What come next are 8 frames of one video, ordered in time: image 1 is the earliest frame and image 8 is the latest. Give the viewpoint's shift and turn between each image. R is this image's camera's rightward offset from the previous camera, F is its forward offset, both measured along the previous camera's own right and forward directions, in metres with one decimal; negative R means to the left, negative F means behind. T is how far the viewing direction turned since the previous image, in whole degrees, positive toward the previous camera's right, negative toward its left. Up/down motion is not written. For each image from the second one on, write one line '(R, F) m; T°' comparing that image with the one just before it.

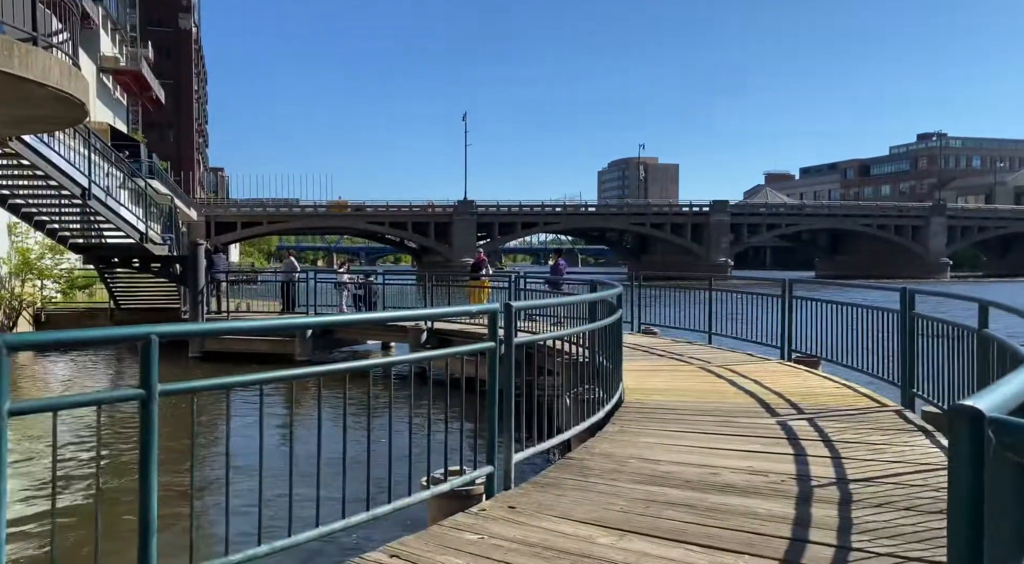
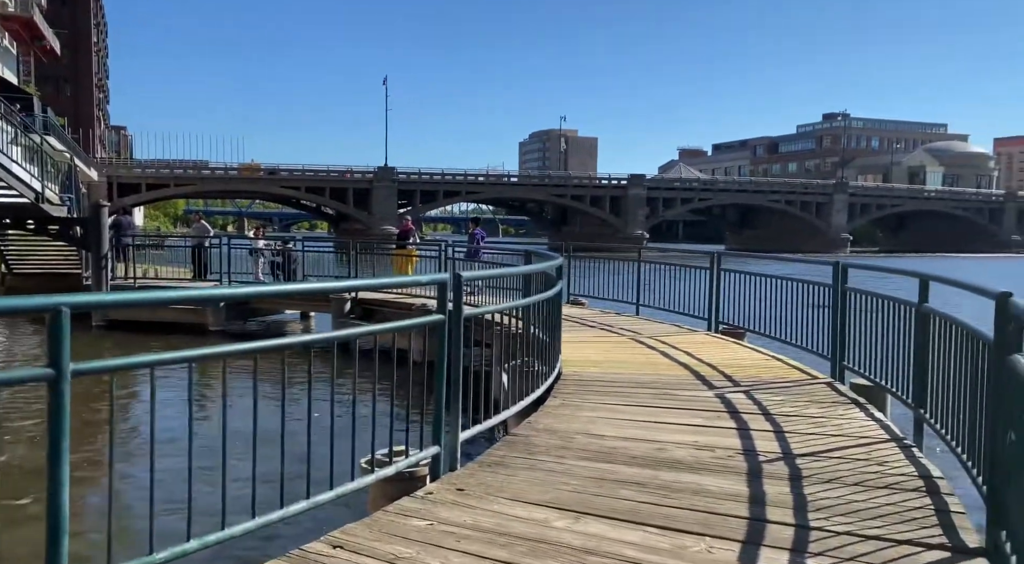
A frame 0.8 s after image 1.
(-0.2, +0.4) m; +6°
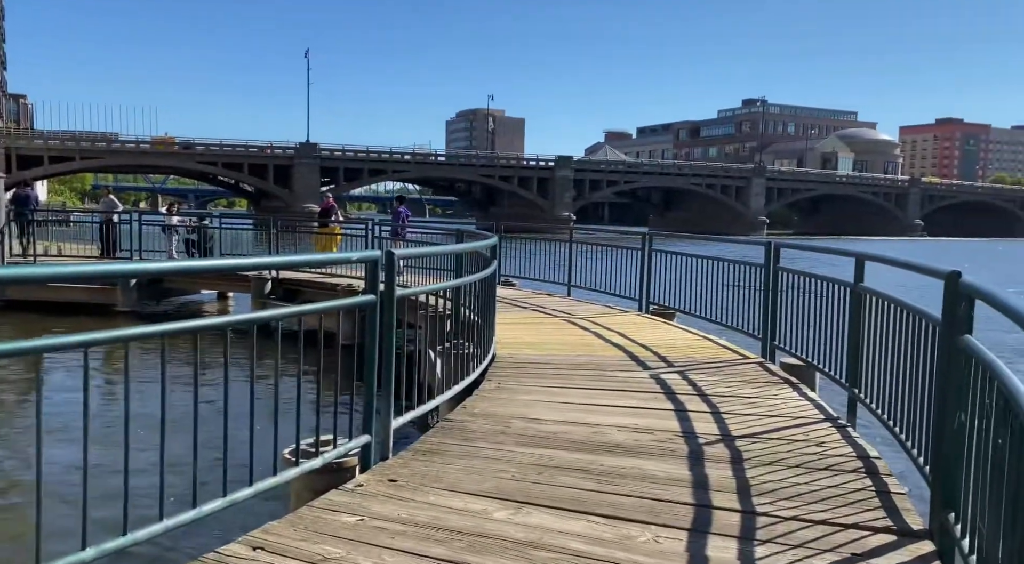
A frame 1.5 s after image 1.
(-0.1, +0.3) m; +5°
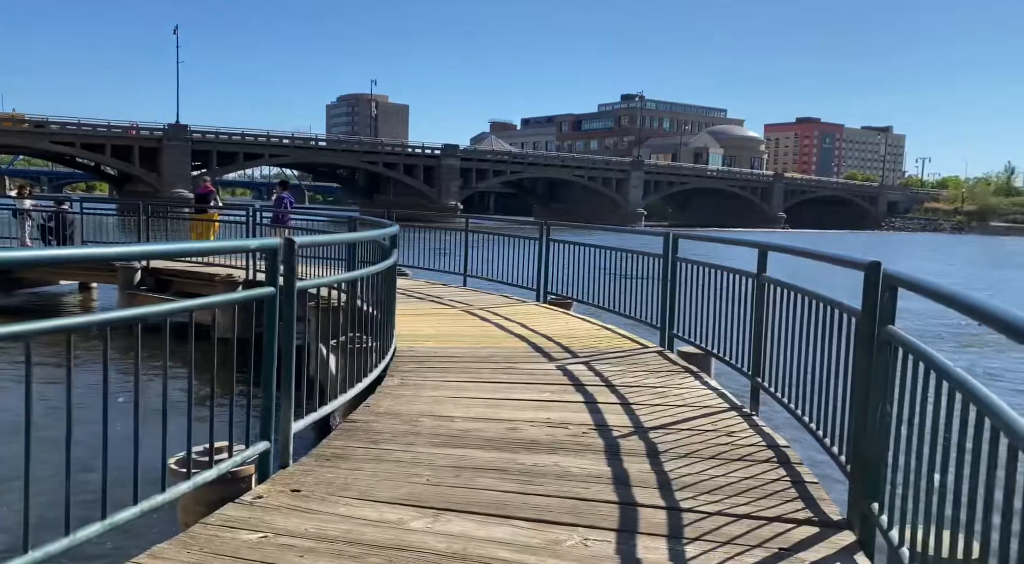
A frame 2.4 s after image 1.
(-0.2, +0.3) m; +8°
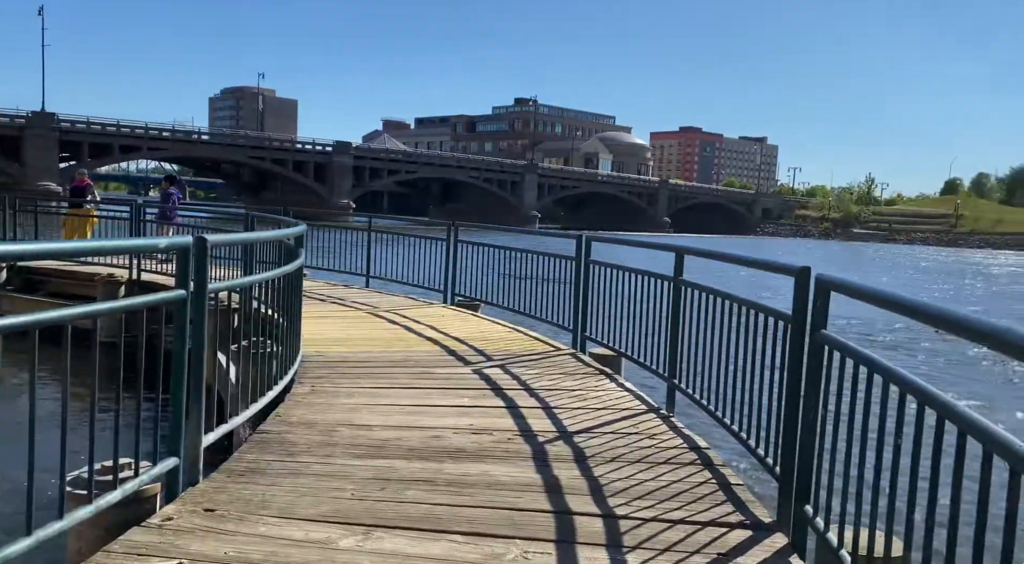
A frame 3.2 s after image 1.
(-0.2, +0.2) m; +7°
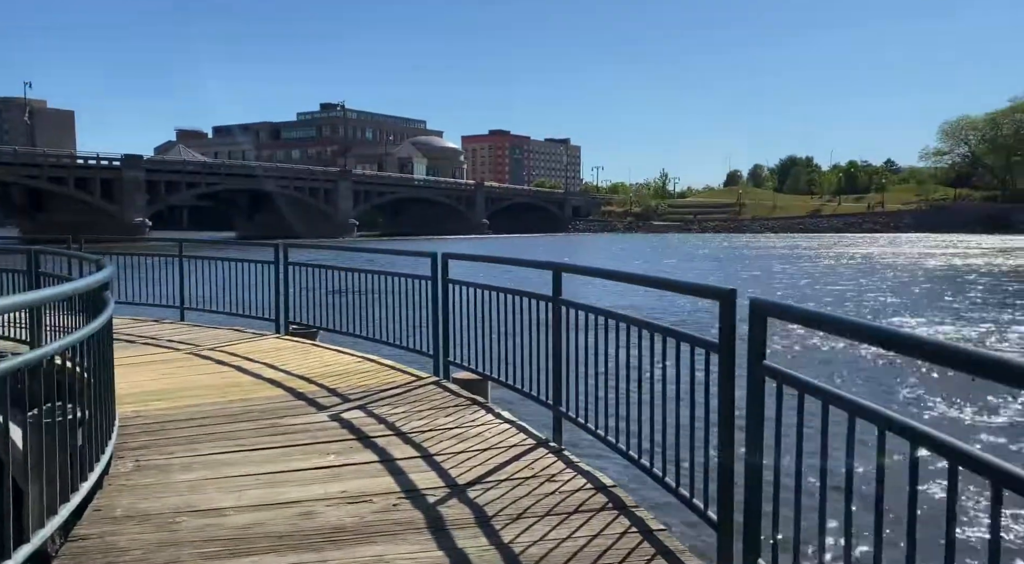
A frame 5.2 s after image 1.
(-0.3, +0.8) m; +12°
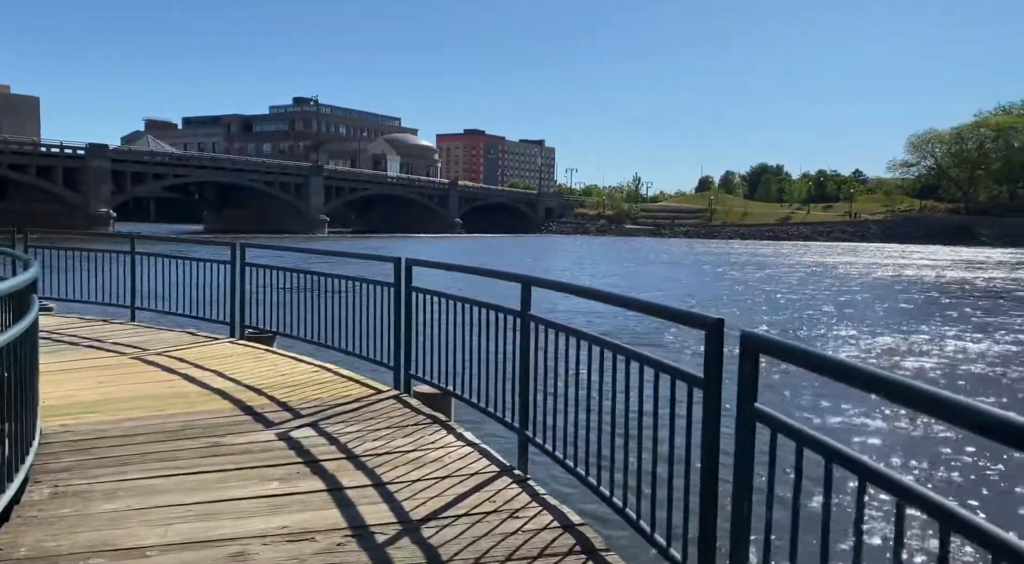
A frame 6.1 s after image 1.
(0.0, +0.5) m; +2°
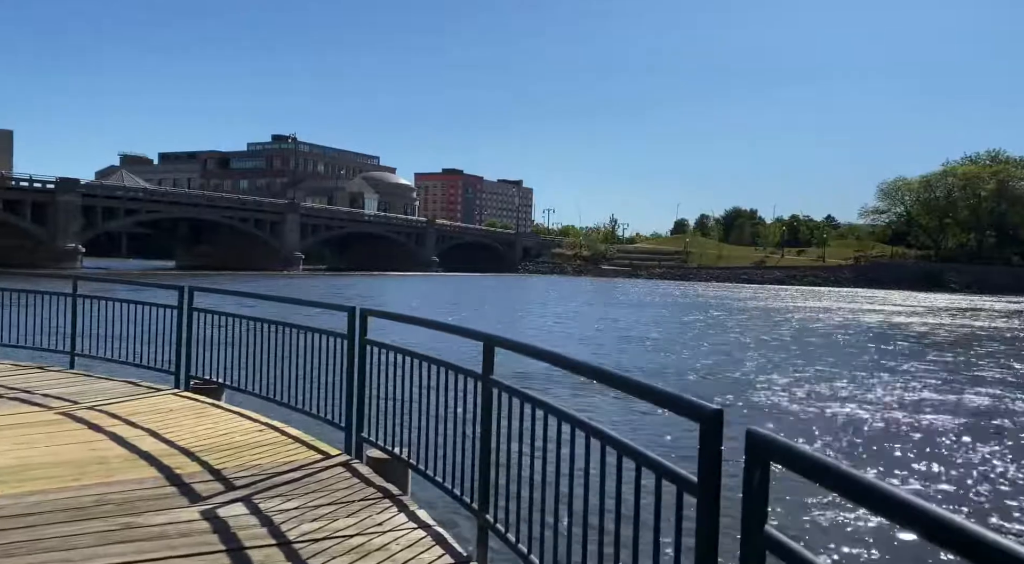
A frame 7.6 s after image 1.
(+0.1, +0.7) m; +1°
